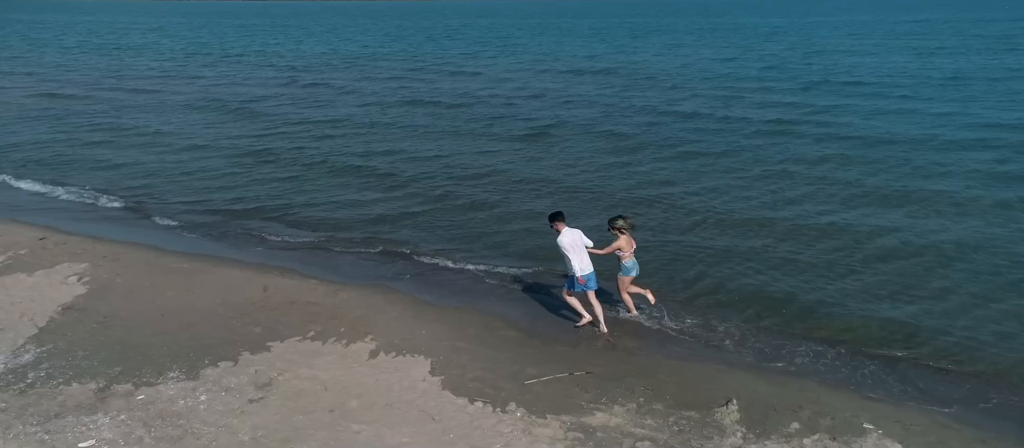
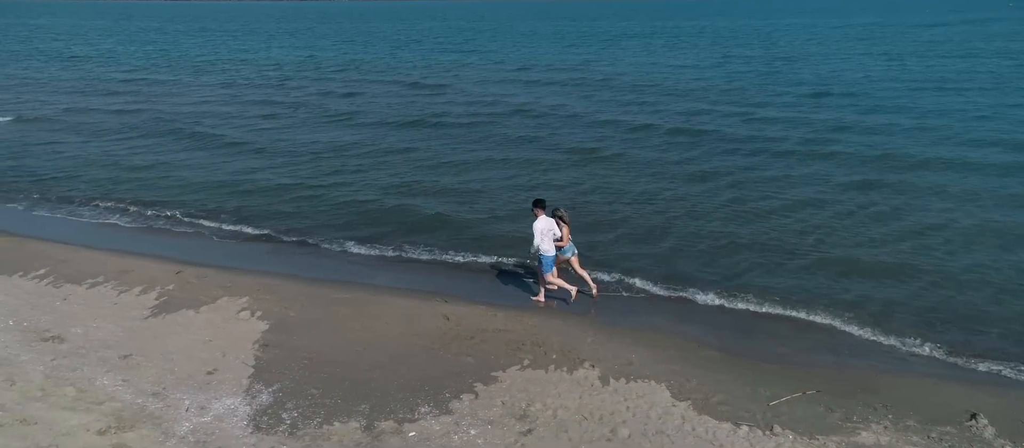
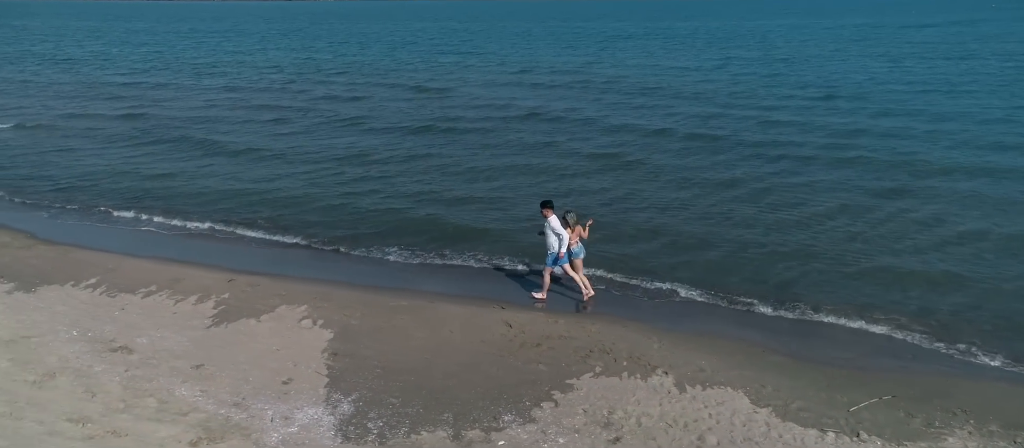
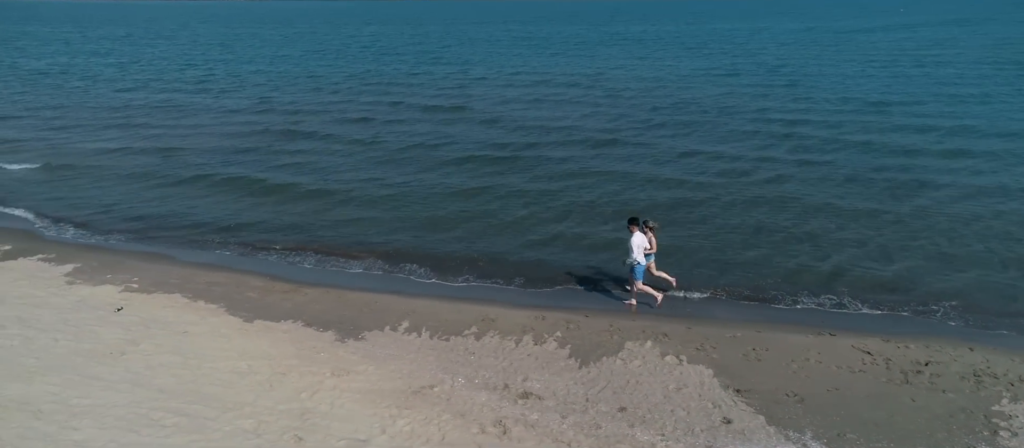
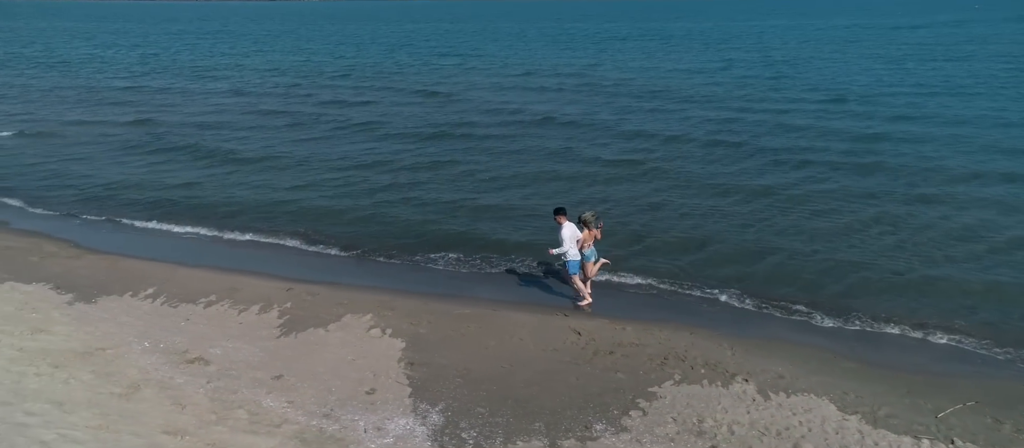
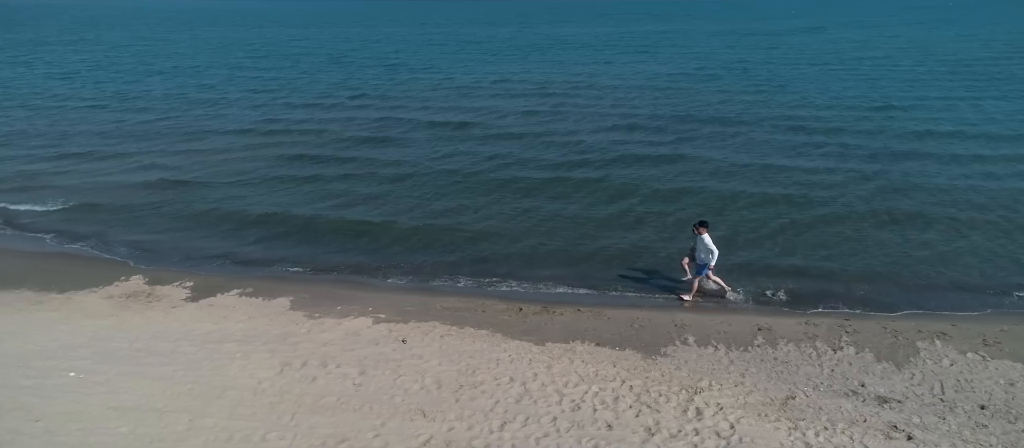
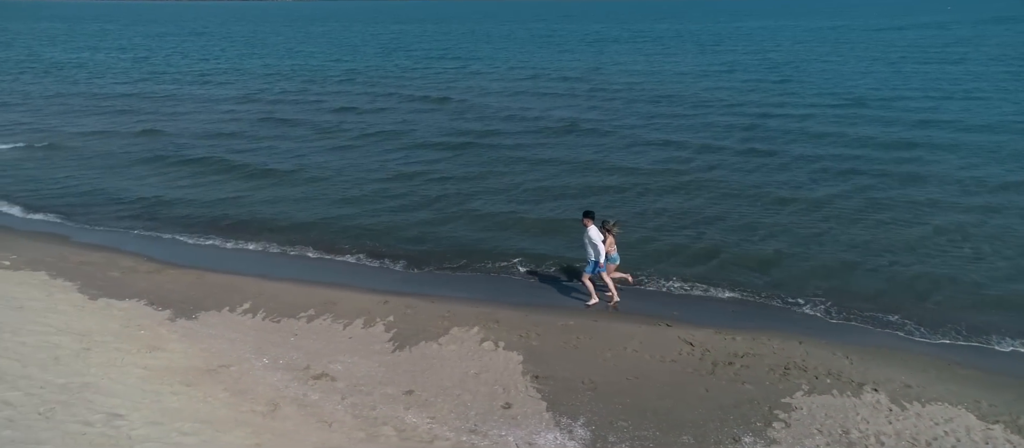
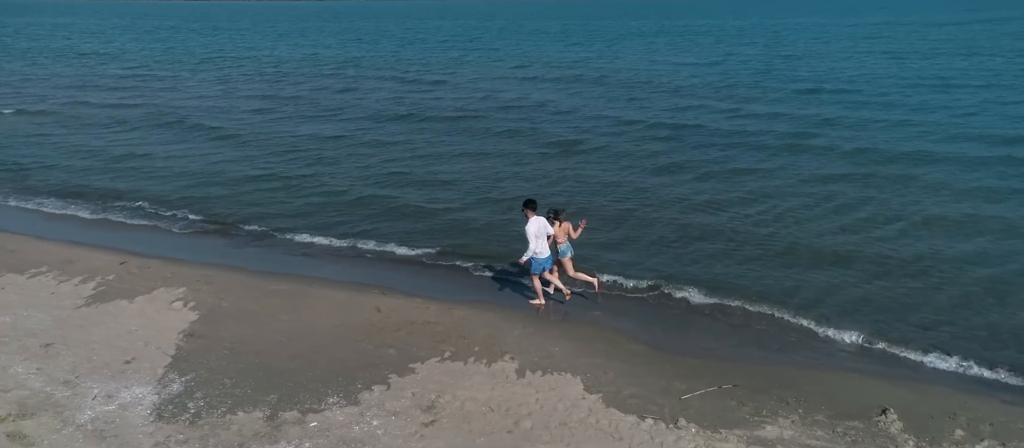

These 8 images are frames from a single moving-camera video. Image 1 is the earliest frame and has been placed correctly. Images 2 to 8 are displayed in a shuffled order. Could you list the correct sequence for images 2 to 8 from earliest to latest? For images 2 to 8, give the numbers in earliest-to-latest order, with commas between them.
8, 2, 3, 5, 7, 4, 6
